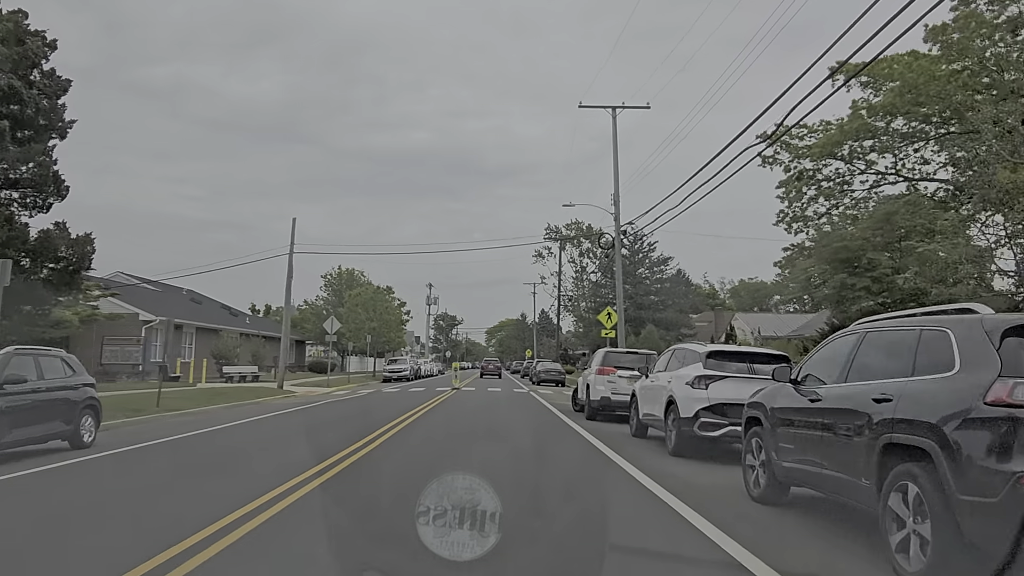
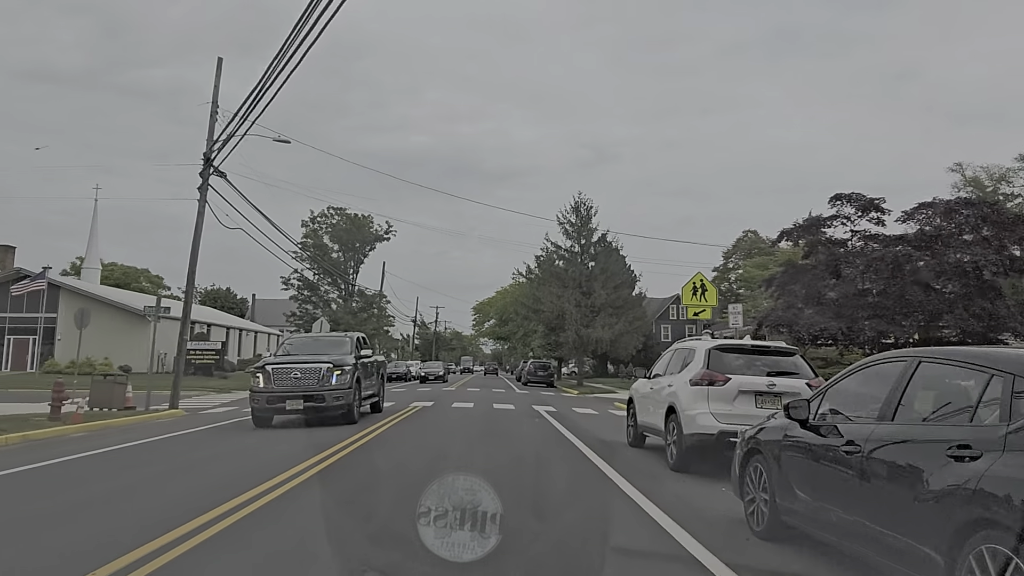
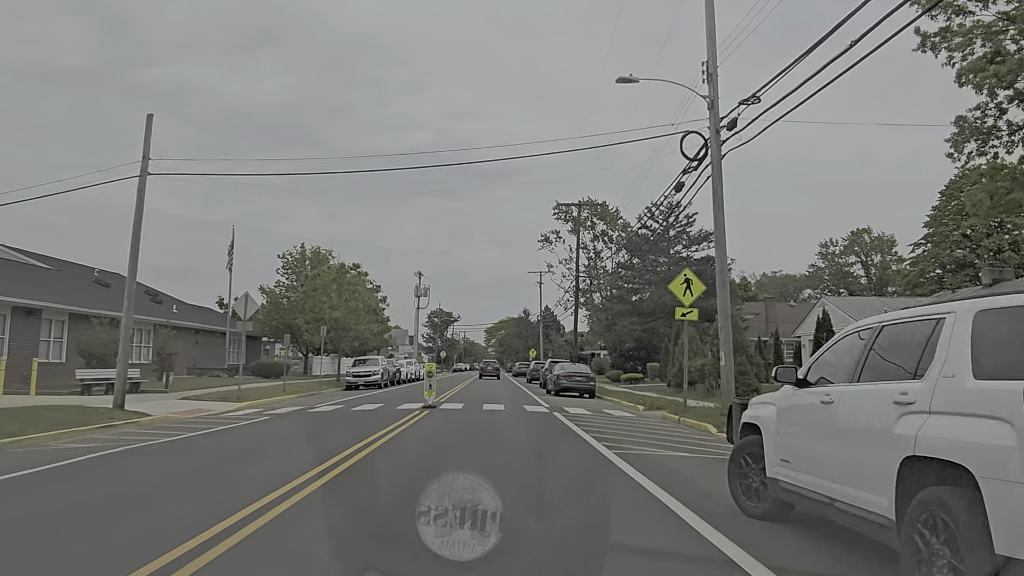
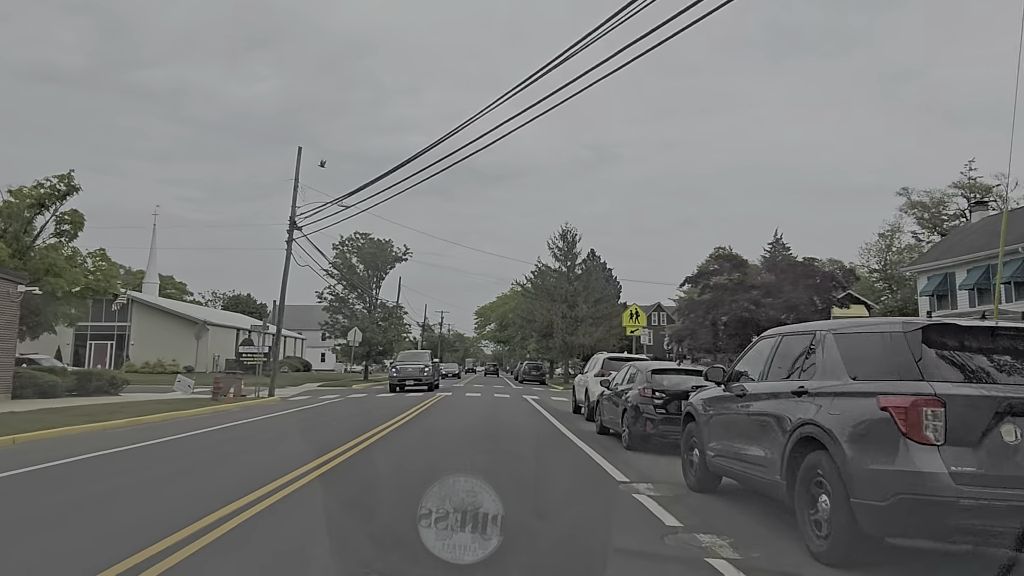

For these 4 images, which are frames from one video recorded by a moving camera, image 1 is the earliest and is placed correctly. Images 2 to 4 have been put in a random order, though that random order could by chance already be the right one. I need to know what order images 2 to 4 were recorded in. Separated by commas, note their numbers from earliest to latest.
3, 4, 2
